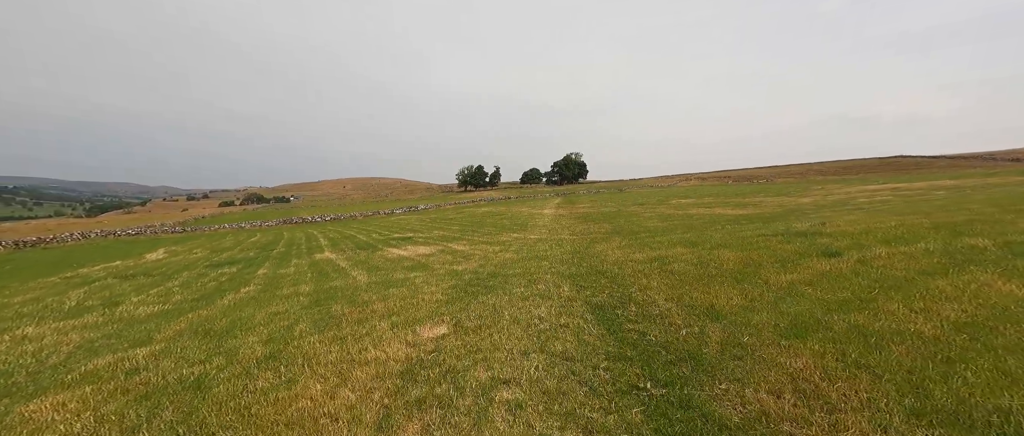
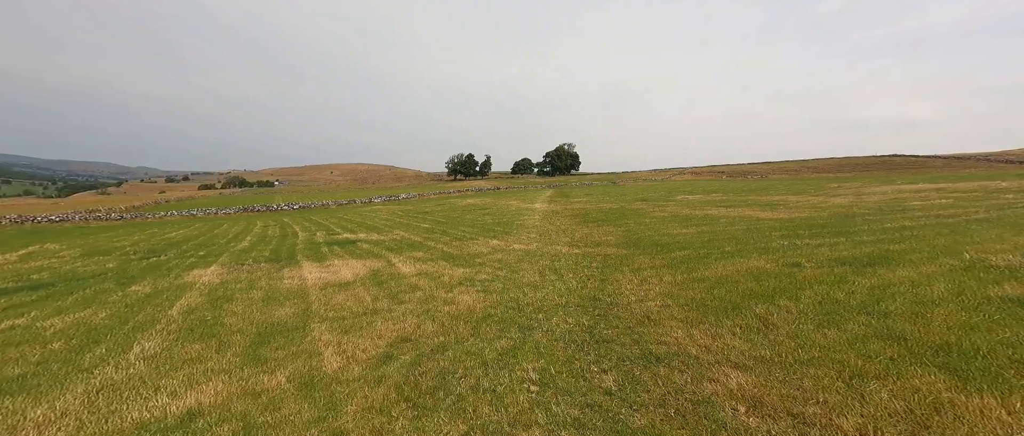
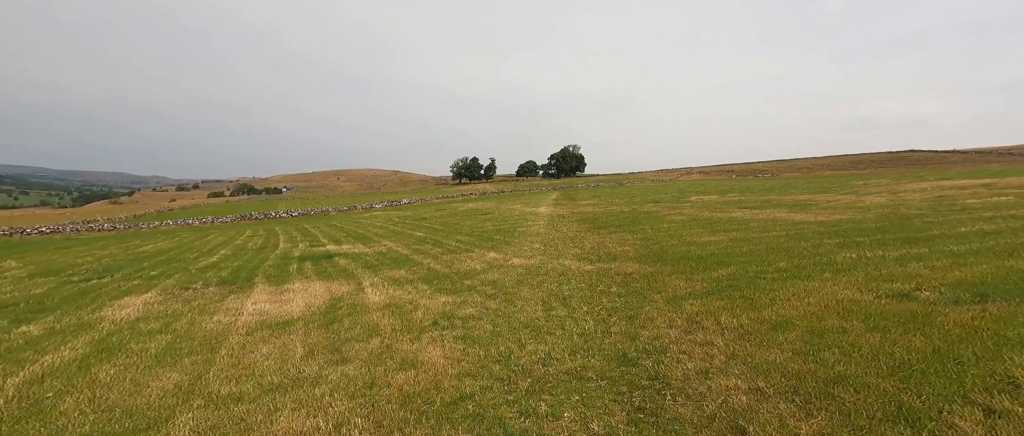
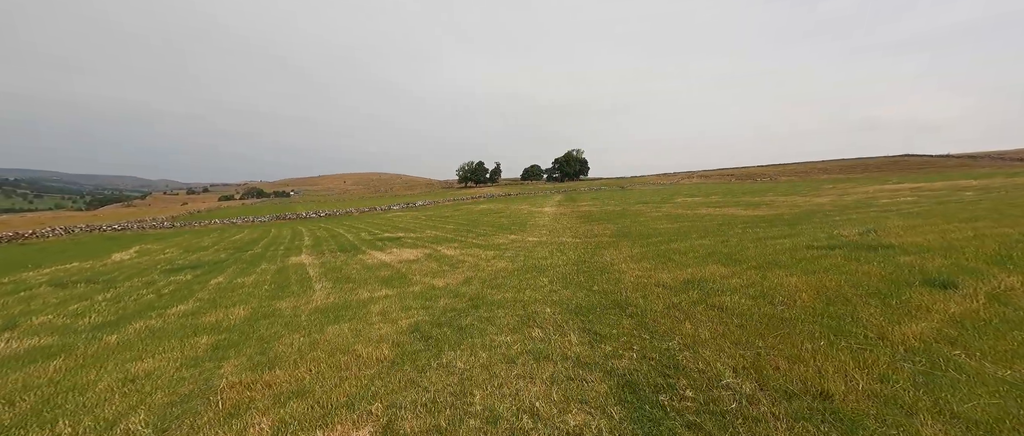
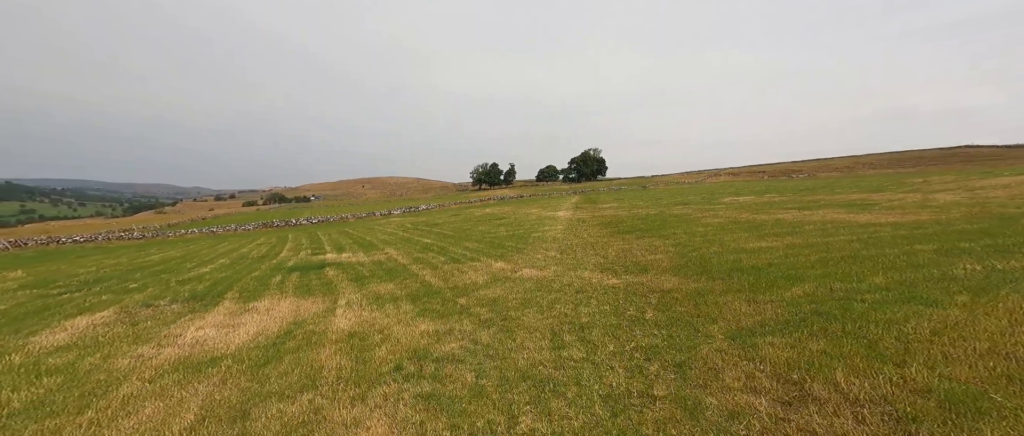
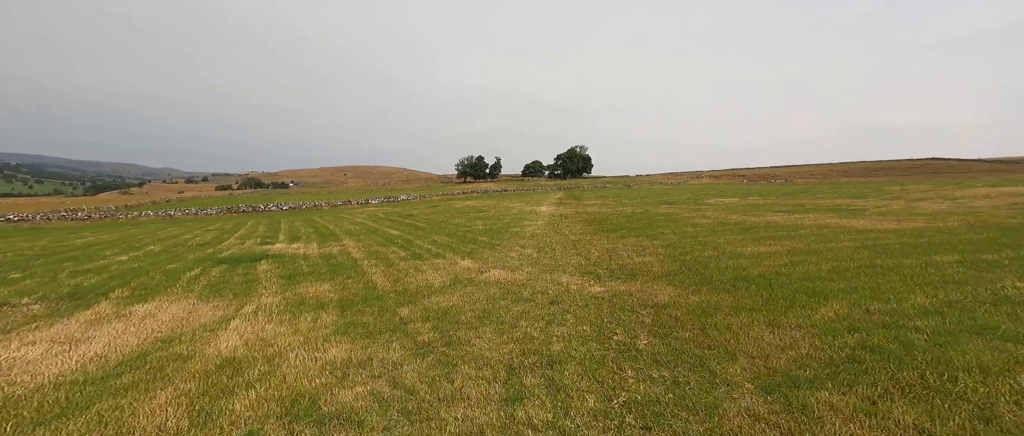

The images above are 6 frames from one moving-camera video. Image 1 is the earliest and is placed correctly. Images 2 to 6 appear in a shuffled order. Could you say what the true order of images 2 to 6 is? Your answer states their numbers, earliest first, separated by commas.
4, 2, 3, 5, 6
